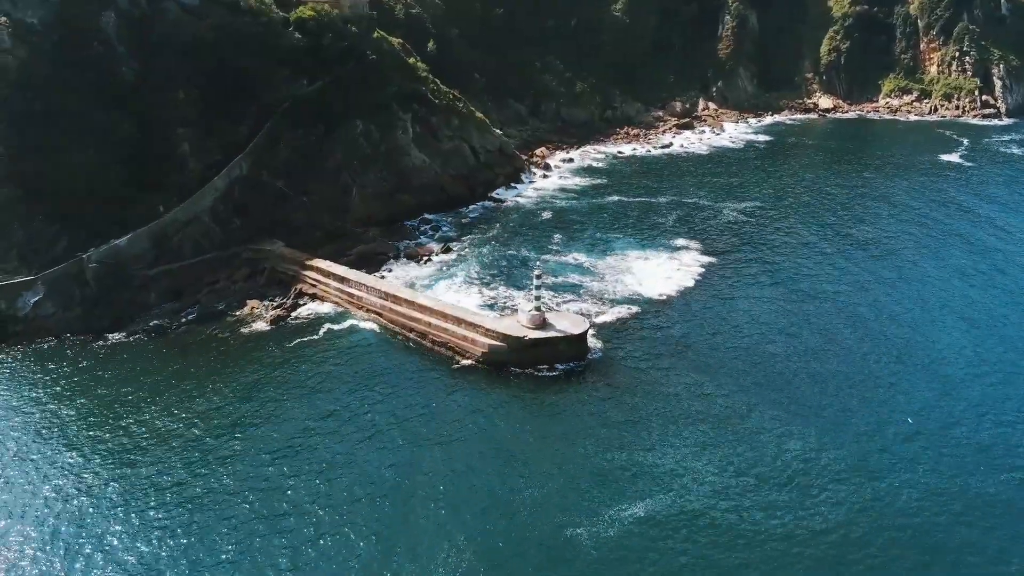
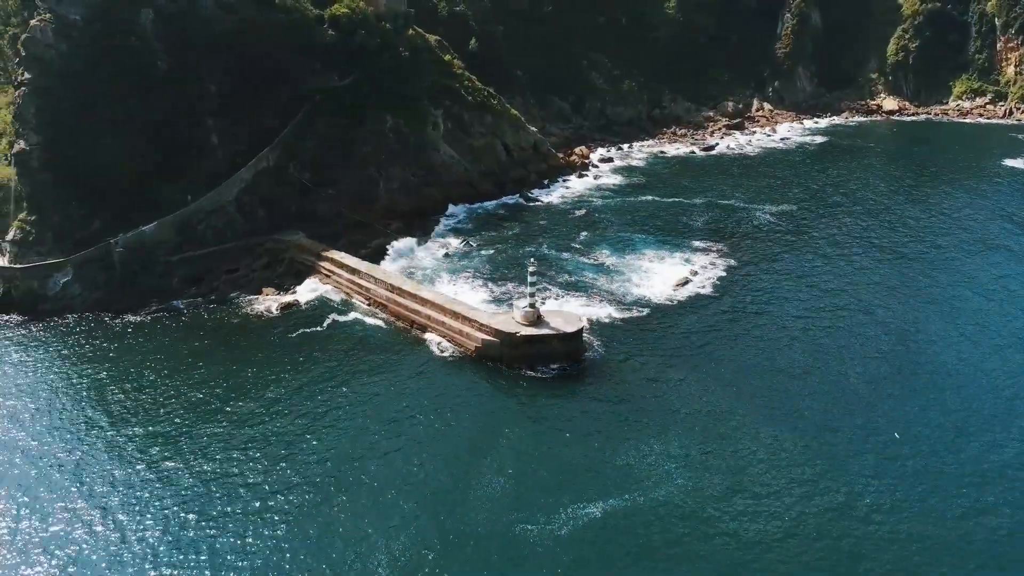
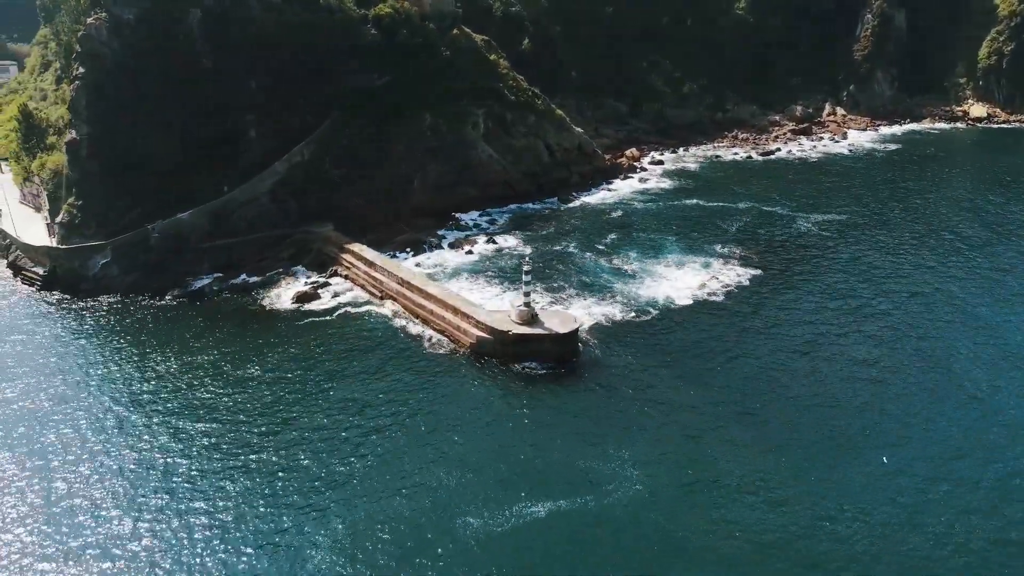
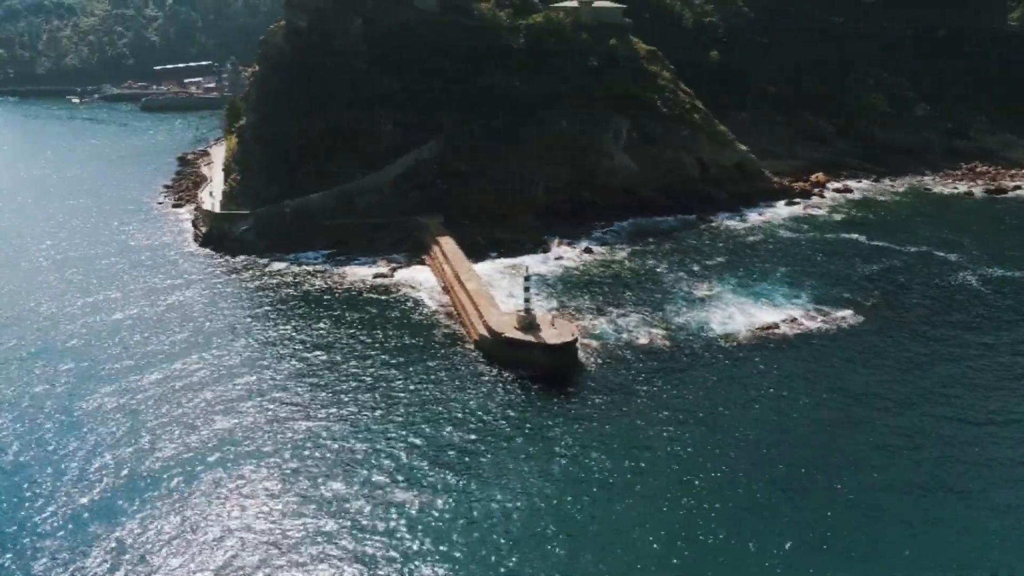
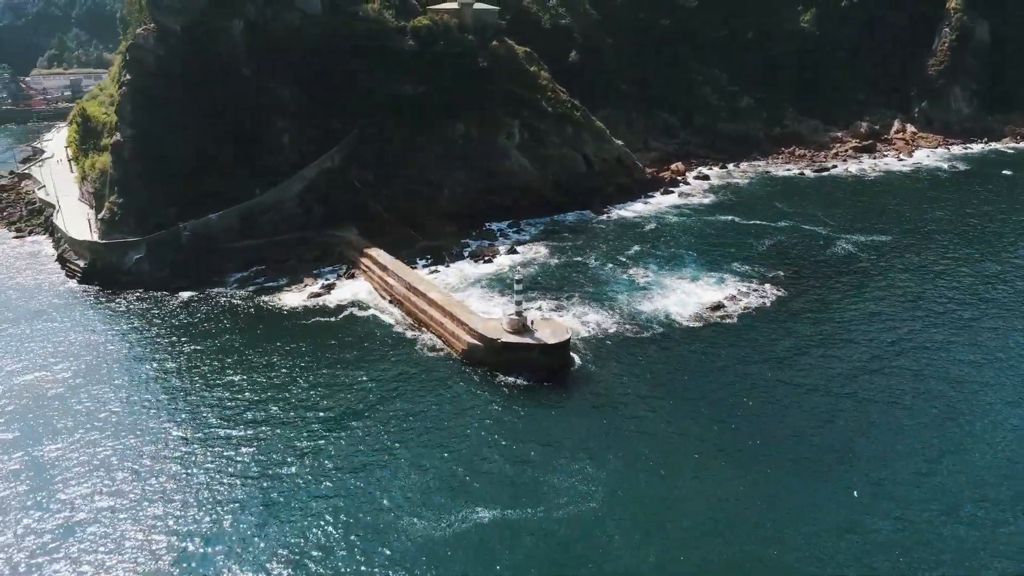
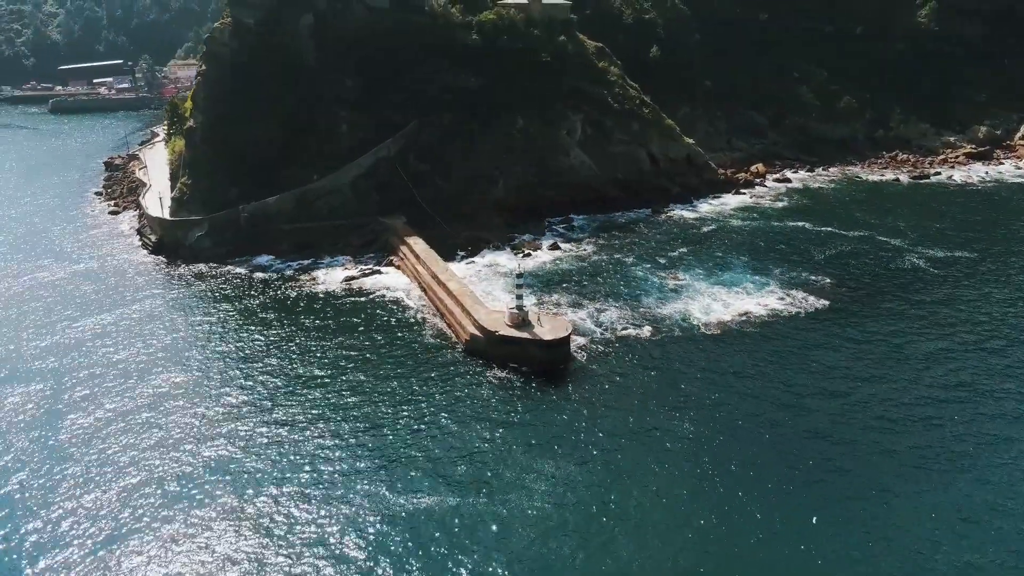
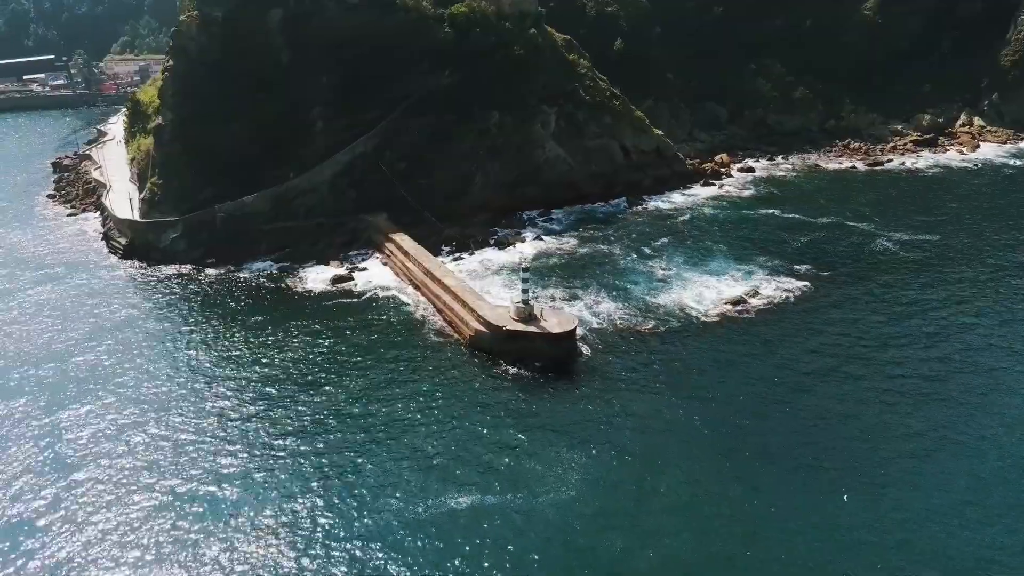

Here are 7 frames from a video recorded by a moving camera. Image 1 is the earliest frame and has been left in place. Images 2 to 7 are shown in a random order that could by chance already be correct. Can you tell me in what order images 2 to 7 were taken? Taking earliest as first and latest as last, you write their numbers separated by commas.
2, 3, 5, 7, 6, 4
